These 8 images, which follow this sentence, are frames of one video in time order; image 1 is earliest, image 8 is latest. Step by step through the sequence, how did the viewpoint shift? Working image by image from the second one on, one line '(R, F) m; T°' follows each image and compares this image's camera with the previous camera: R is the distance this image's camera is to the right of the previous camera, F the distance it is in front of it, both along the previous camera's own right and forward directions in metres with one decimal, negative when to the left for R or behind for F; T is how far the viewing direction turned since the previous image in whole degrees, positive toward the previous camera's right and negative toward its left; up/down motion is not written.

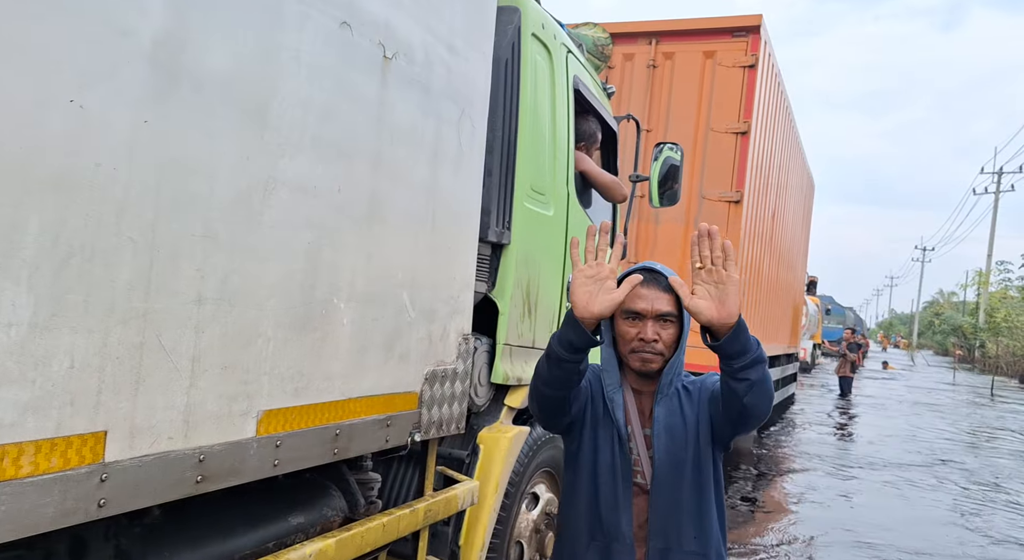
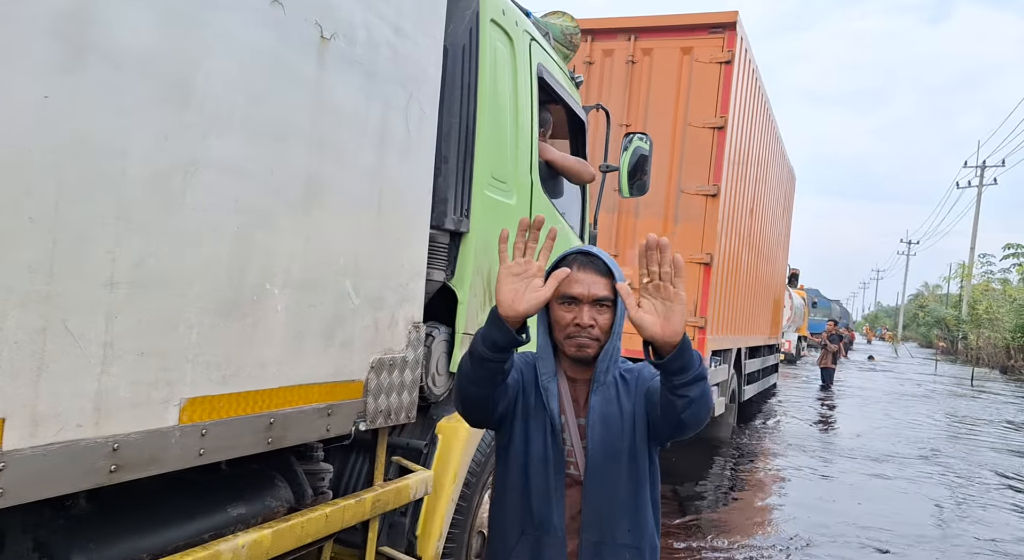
(+0.1, 0.0) m; +1°
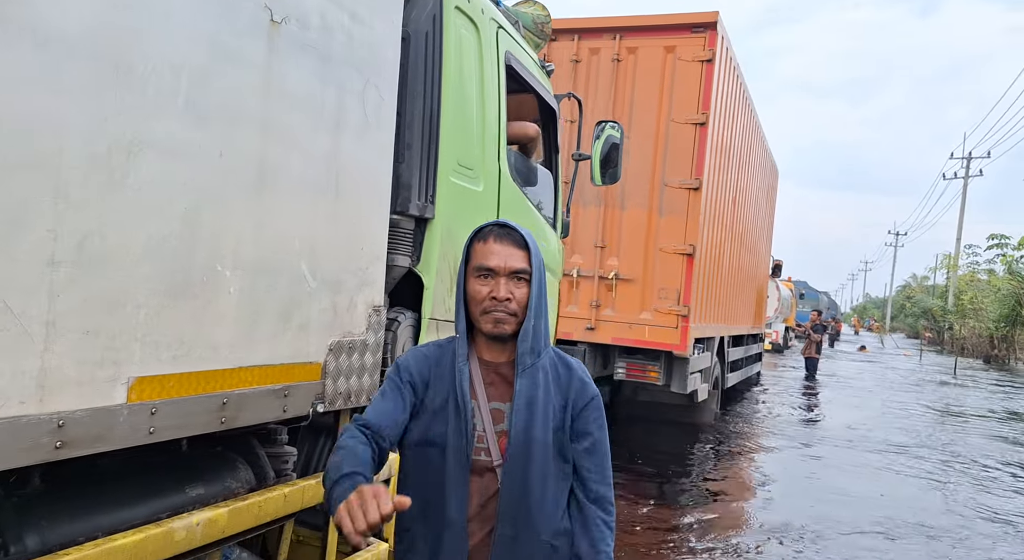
(+0.1, 0.0) m; +1°
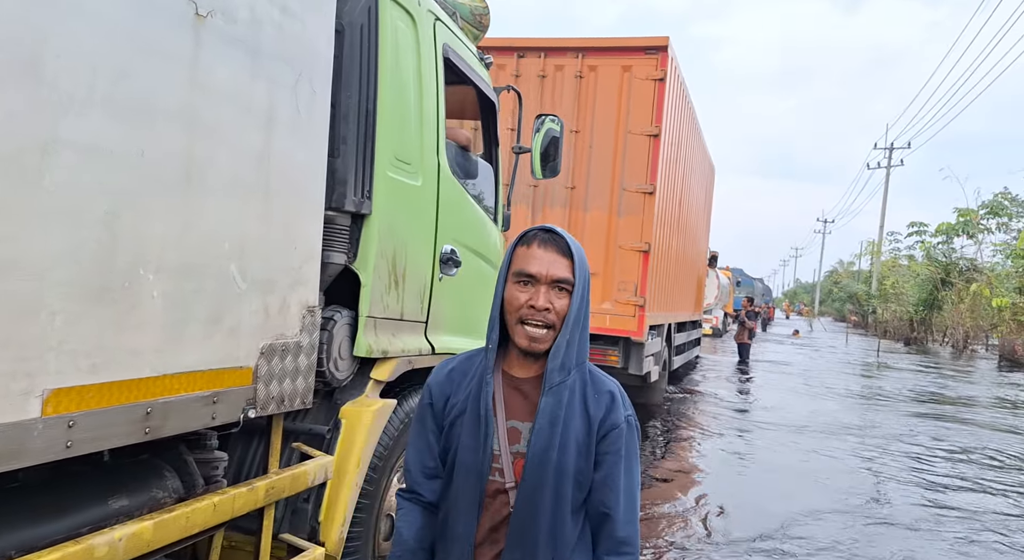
(0.0, 0.0) m; +4°
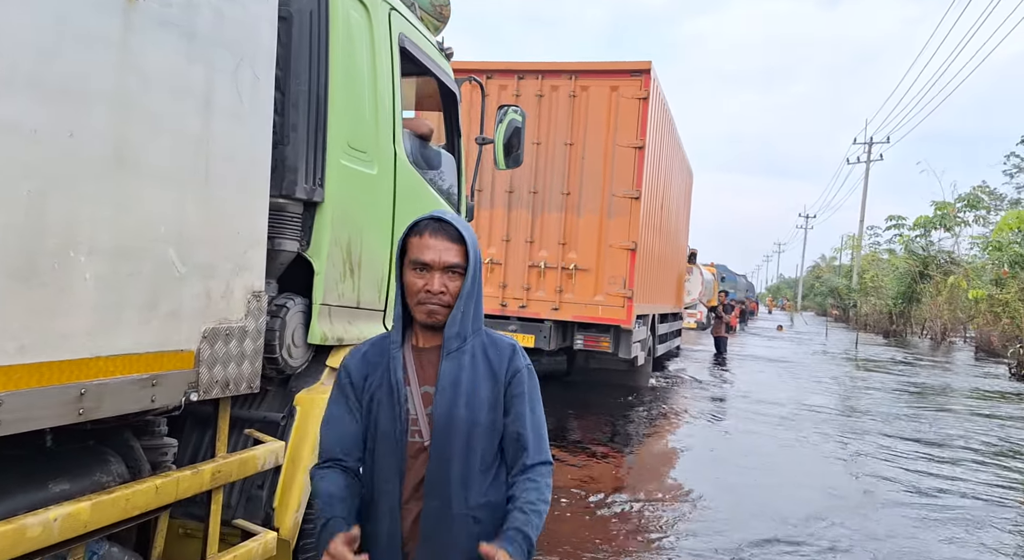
(+0.1, 0.0) m; +1°
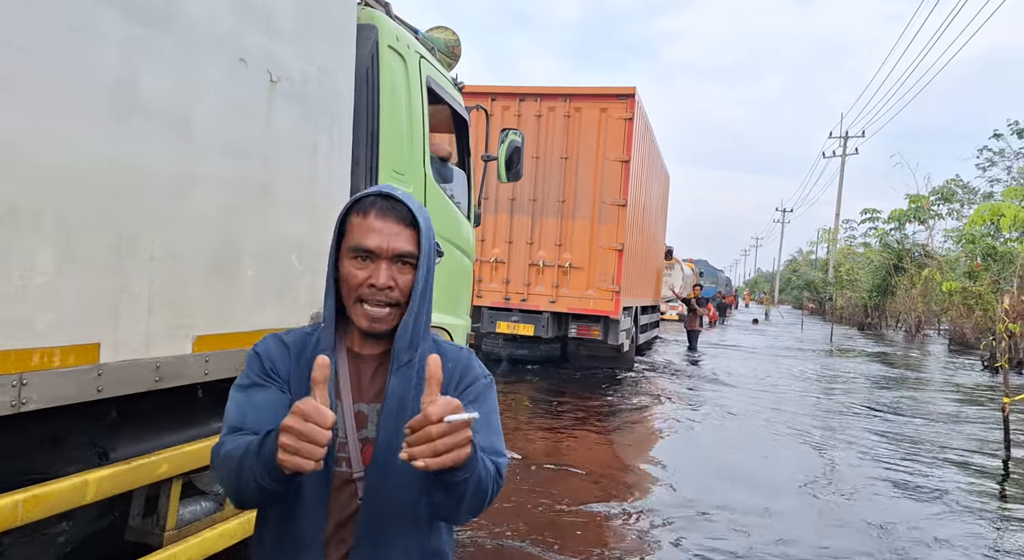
(-0.2, -0.8) m; +1°
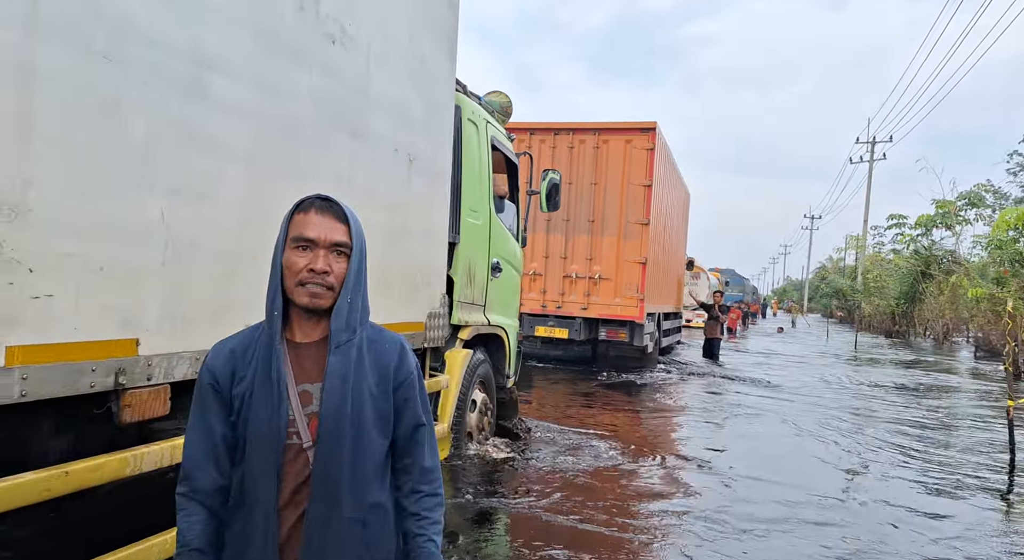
(-0.2, -1.4) m; -2°
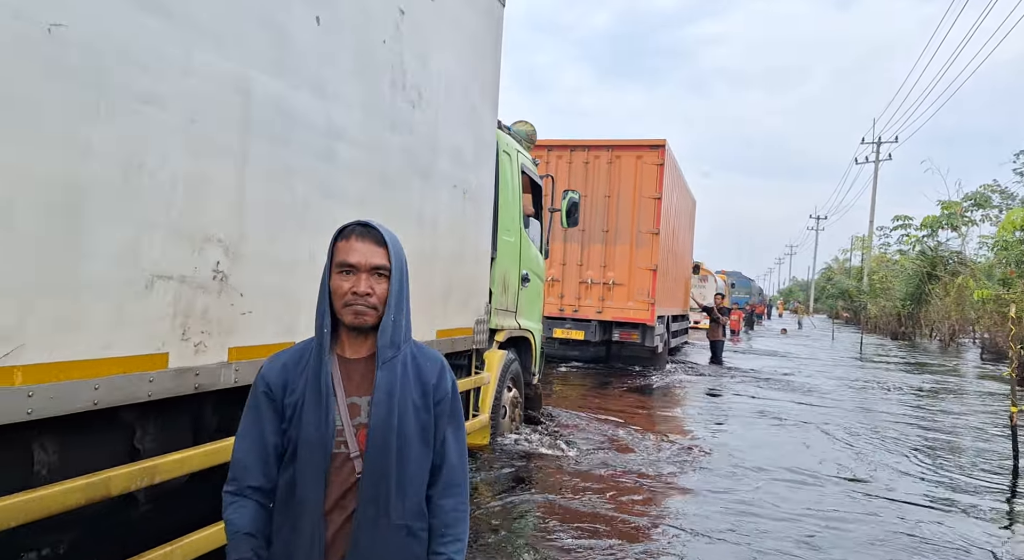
(-0.2, -0.8) m; 0°
